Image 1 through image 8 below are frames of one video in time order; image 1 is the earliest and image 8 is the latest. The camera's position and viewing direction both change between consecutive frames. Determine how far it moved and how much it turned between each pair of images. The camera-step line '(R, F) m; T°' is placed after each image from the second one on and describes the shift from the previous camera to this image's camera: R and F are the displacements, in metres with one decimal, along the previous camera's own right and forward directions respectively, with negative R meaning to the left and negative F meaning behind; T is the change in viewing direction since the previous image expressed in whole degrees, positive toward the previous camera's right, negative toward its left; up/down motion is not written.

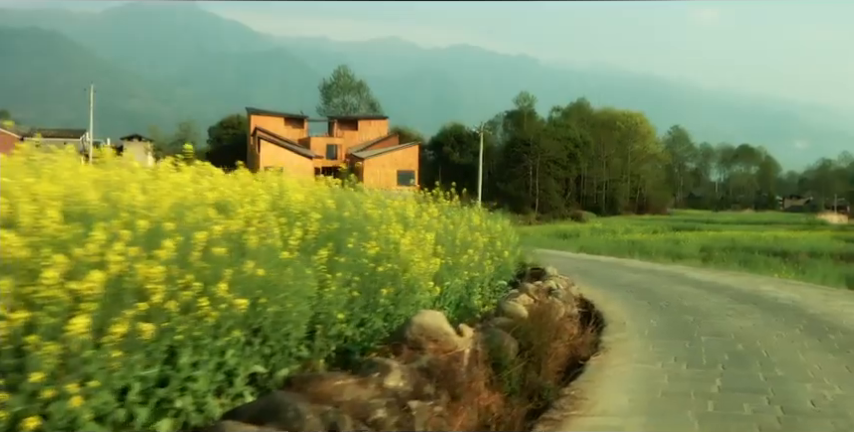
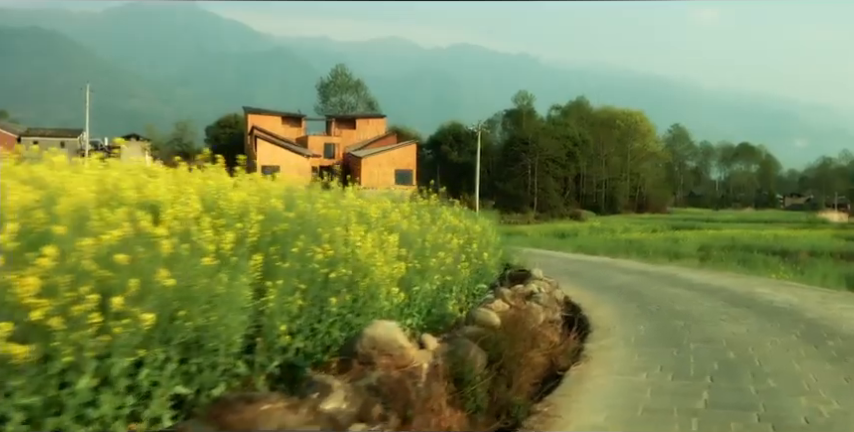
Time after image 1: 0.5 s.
(+0.2, +0.4) m; 0°
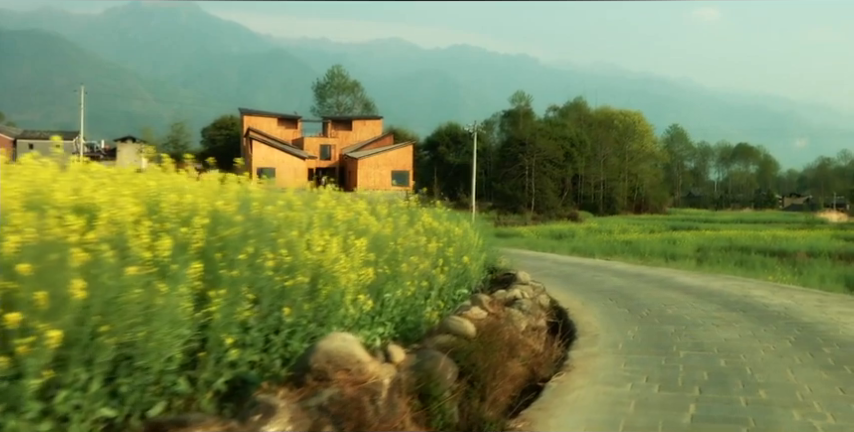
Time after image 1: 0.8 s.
(+0.2, +0.3) m; 0°
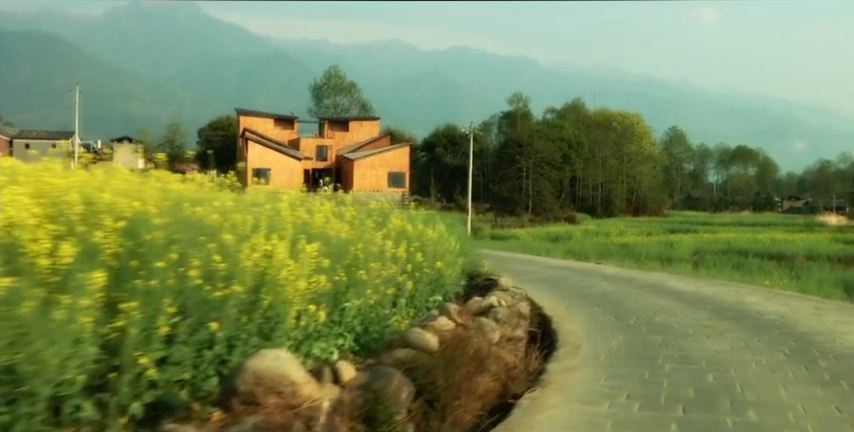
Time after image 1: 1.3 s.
(+0.2, +0.4) m; 0°
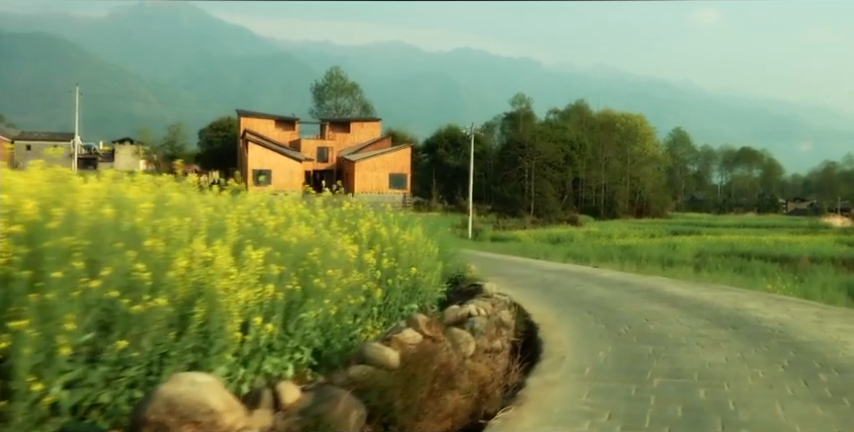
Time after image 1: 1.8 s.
(+0.2, +0.4) m; 0°
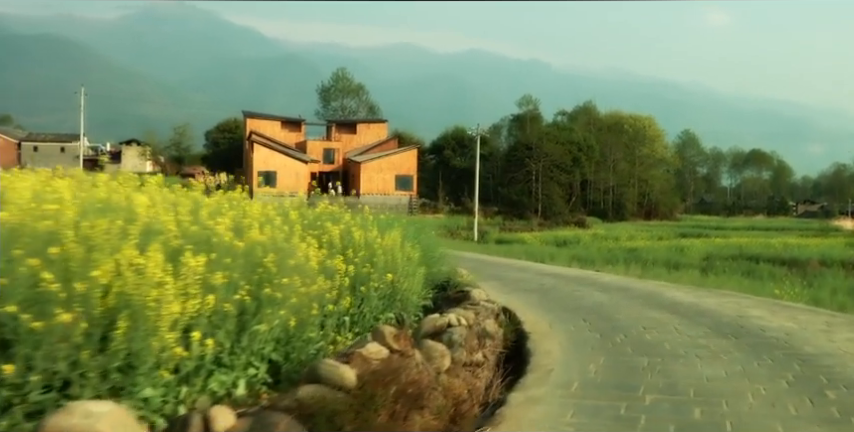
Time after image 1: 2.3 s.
(+0.2, +0.4) m; -1°
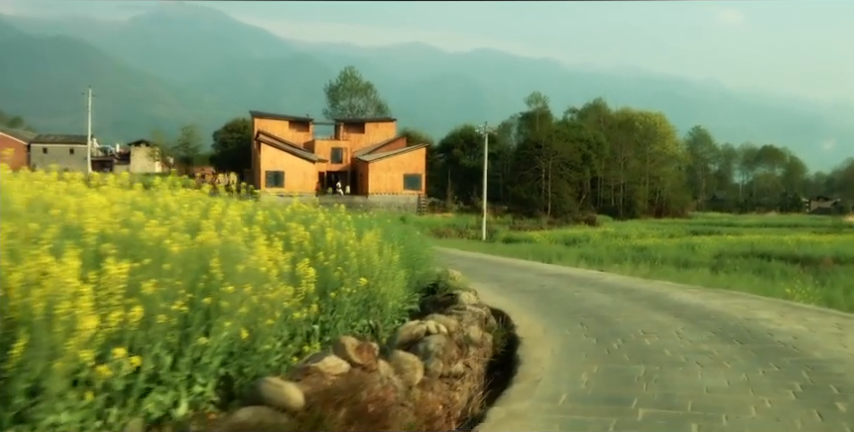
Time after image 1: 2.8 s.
(+0.2, +0.4) m; -1°
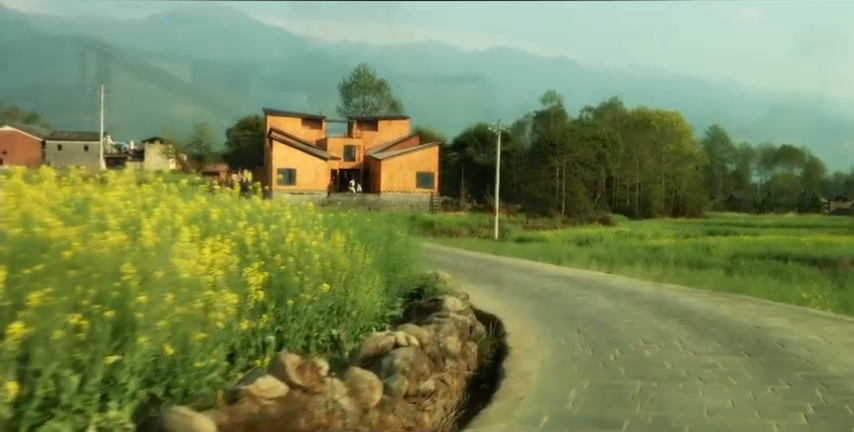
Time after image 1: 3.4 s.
(+0.2, +0.5) m; -1°
